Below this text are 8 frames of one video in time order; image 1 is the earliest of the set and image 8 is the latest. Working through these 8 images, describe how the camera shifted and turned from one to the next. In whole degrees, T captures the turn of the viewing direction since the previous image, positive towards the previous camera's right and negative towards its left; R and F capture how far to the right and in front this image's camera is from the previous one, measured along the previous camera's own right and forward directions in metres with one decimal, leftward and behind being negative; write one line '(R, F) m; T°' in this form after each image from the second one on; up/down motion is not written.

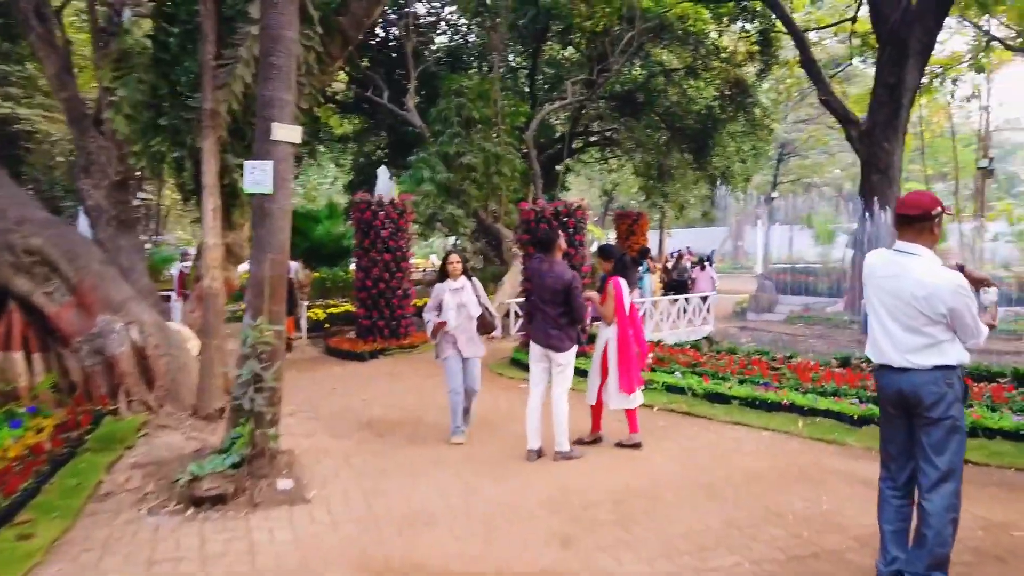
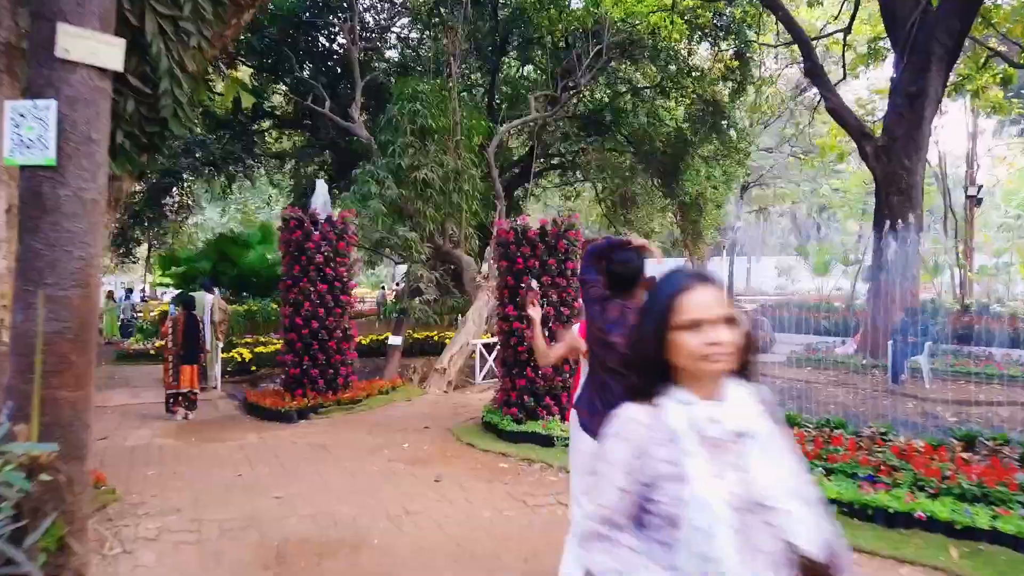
(-0.2, +2.0) m; +4°
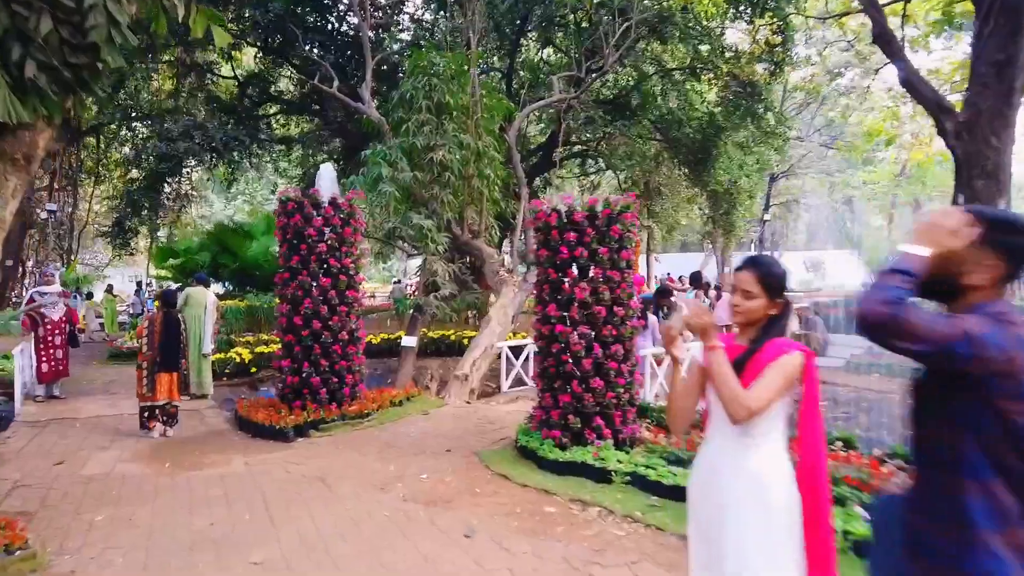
(-0.2, +1.2) m; -1°
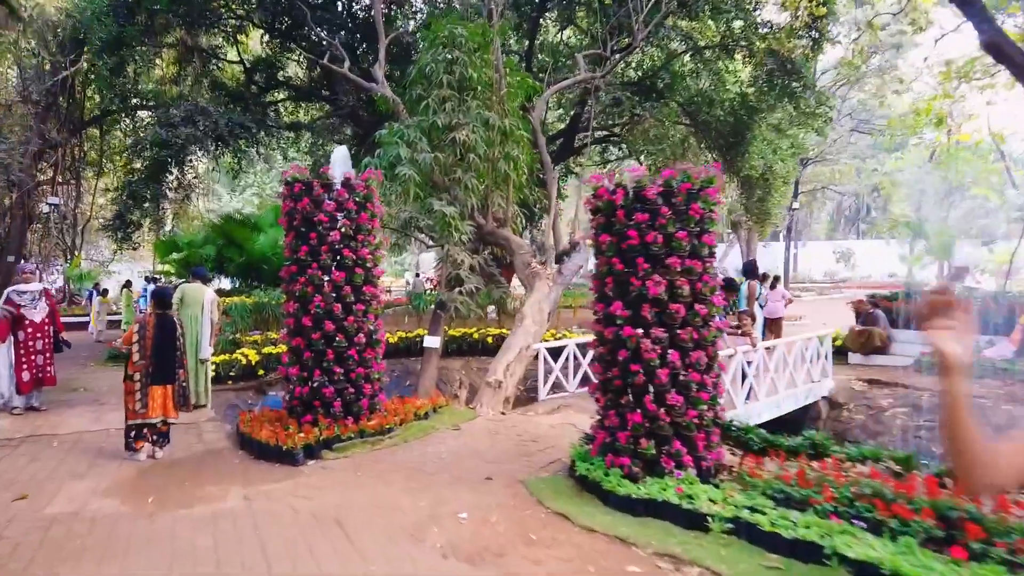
(-0.3, +1.0) m; -1°
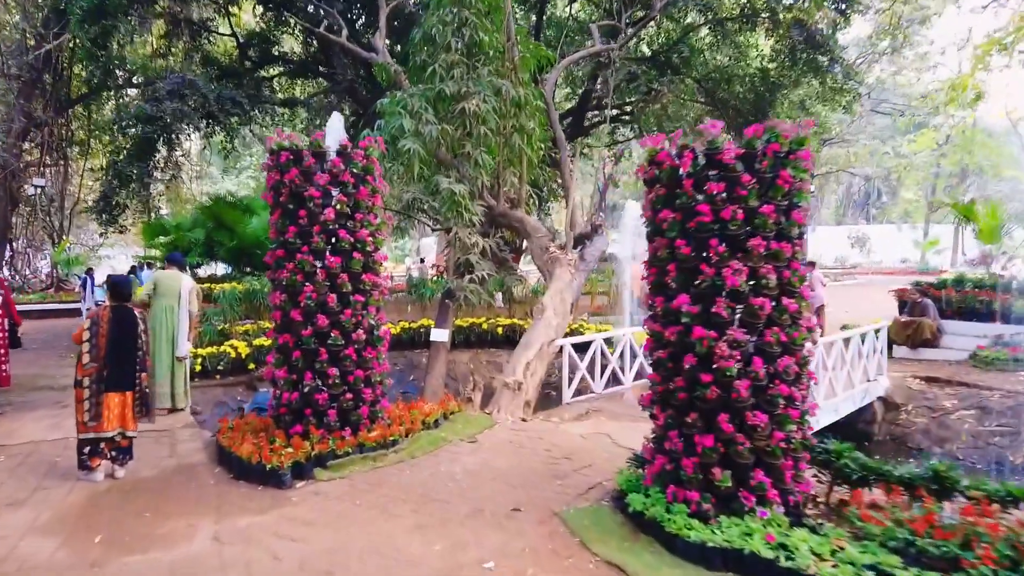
(-0.2, +0.9) m; 0°
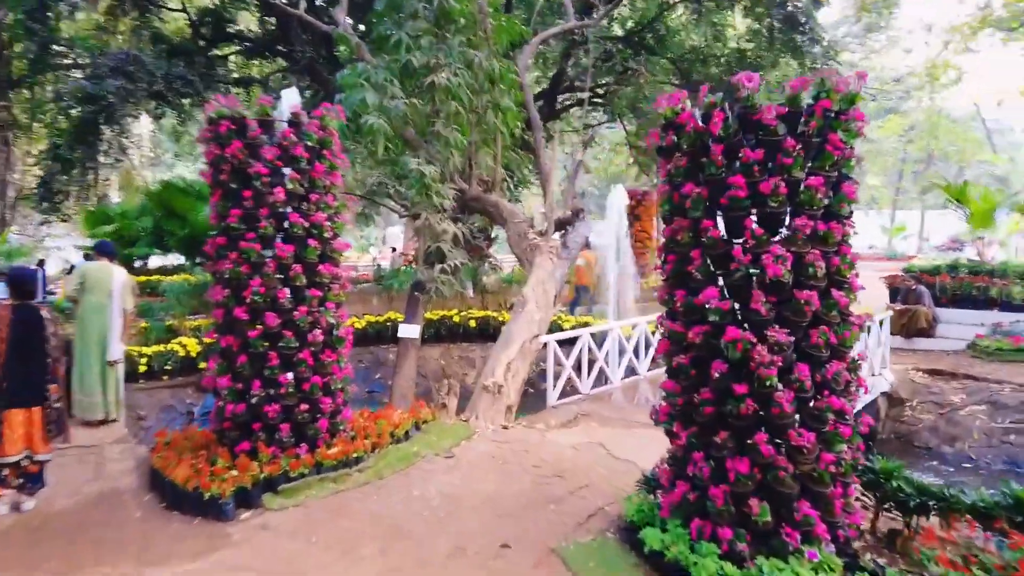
(-0.1, +0.7) m; +2°
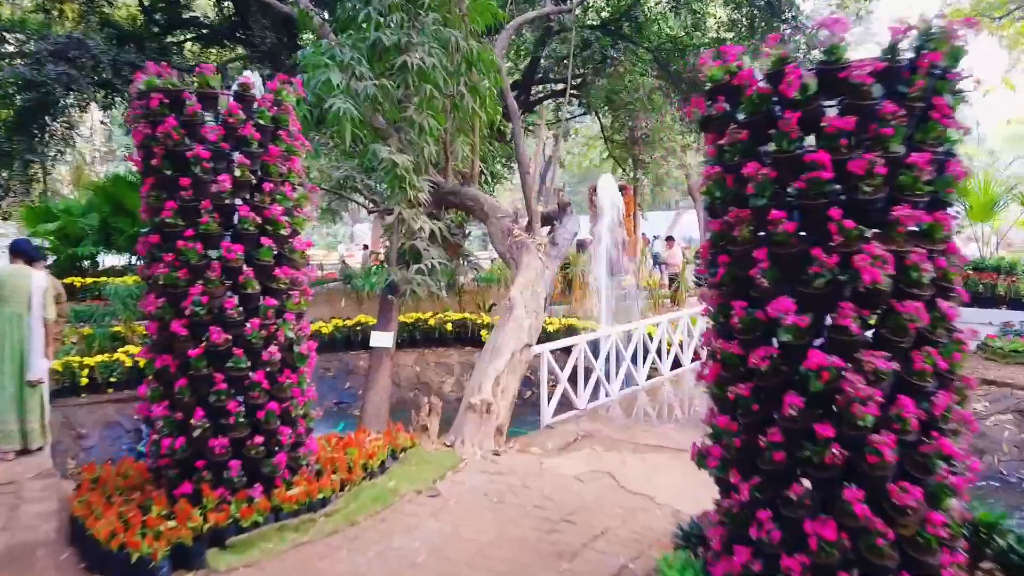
(-0.1, +0.7) m; +2°
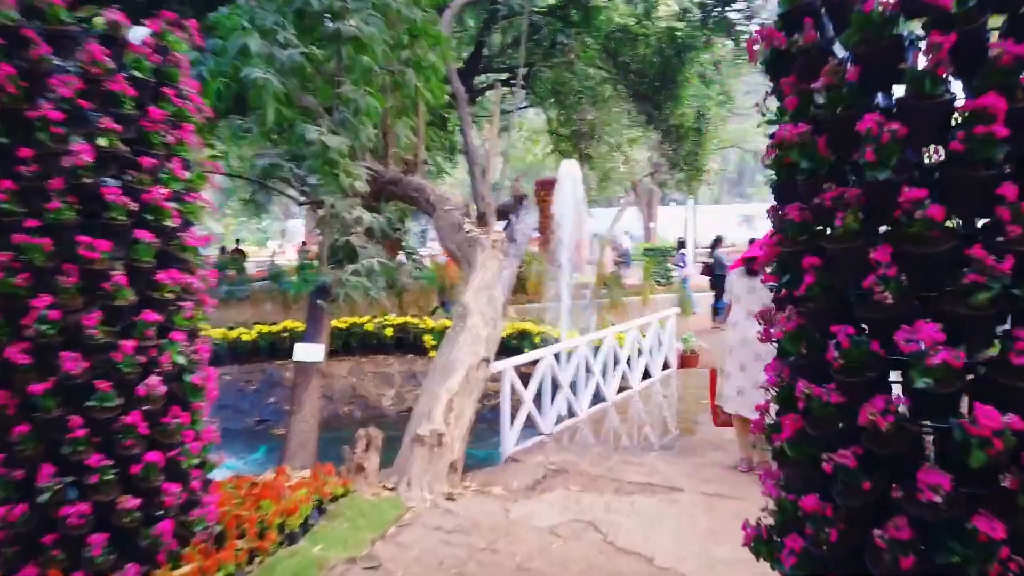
(-0.1, +0.9) m; +5°
